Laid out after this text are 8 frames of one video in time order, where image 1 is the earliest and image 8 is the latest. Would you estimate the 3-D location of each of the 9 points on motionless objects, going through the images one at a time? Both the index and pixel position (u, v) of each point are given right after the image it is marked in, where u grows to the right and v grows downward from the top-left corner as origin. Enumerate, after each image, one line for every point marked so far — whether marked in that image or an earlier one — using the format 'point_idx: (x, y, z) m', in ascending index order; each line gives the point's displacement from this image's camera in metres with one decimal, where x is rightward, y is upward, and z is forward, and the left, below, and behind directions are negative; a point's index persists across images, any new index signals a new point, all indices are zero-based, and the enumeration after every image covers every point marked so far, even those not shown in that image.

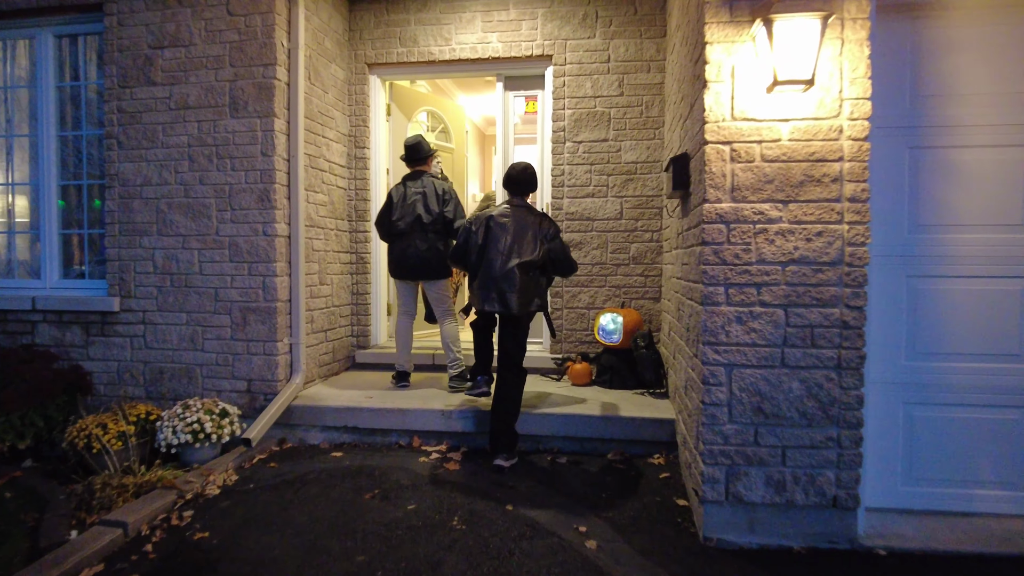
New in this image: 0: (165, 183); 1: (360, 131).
0: (-2.4, +0.7, +4.3) m
1: (-1.3, +1.3, +5.2) m
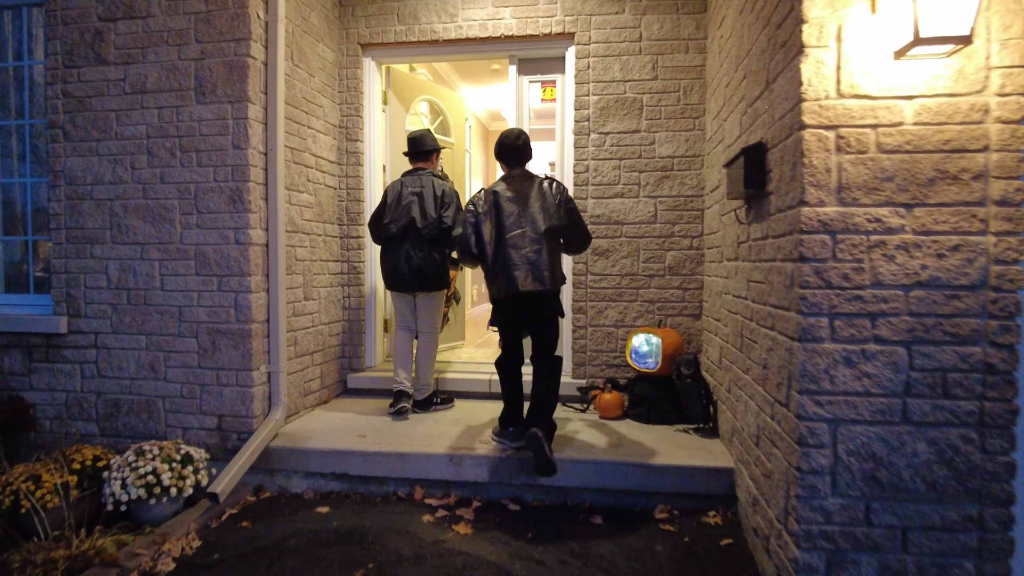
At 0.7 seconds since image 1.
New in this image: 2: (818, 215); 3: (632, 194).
0: (-2.3, +0.6, +3.6) m
1: (-1.2, +1.2, +4.6) m
2: (+1.0, +0.2, +2.0) m
3: (+0.8, +0.7, +4.2) m
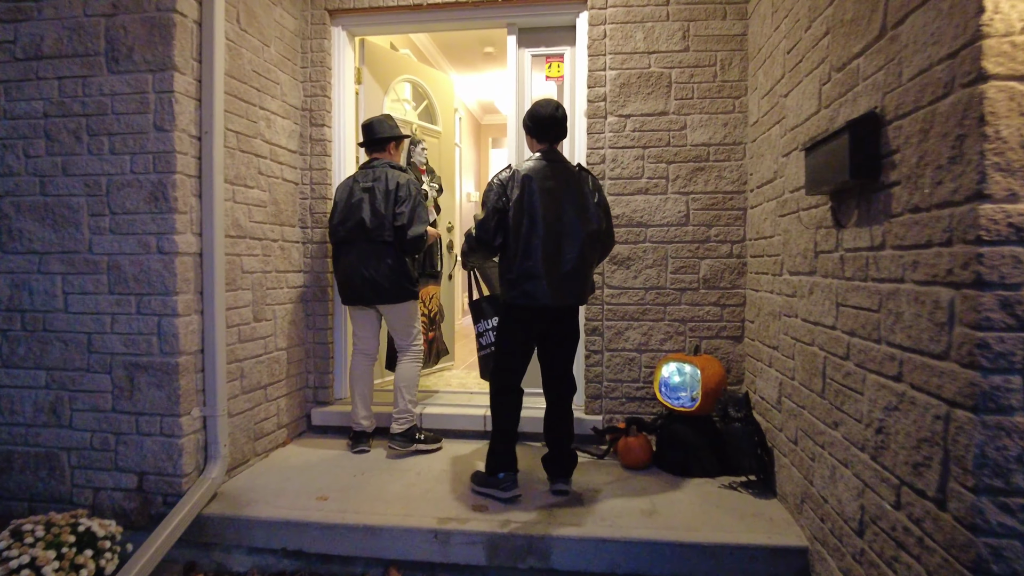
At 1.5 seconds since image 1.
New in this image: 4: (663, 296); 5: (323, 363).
0: (-2.3, +0.5, +2.8) m
1: (-1.2, +1.1, +3.8) m
2: (+1.0, +0.2, +1.3) m
3: (+0.8, +0.6, +3.5) m
4: (+0.9, 0.0, +3.5) m
5: (-1.2, -0.5, +3.8) m
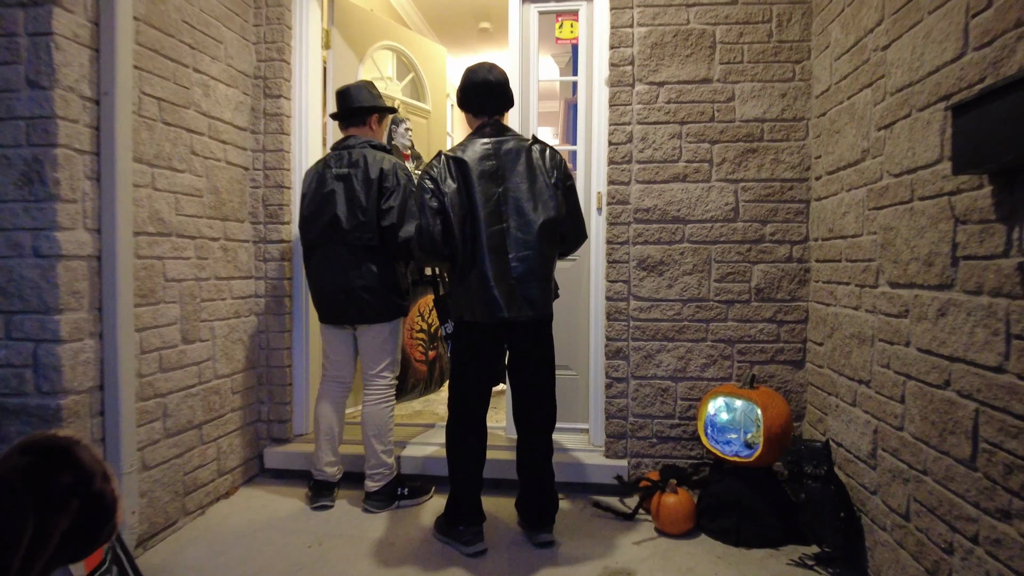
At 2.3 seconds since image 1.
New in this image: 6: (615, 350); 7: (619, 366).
0: (-2.3, +0.5, +2.1) m
1: (-1.2, +1.1, +3.1) m
2: (+1.1, +0.1, +0.6) m
3: (+0.8, +0.5, +2.8) m
4: (+0.9, -0.1, +2.8) m
5: (-1.2, -0.5, +3.1) m
6: (+0.5, -0.3, +2.8) m
7: (+0.5, -0.4, +2.8) m
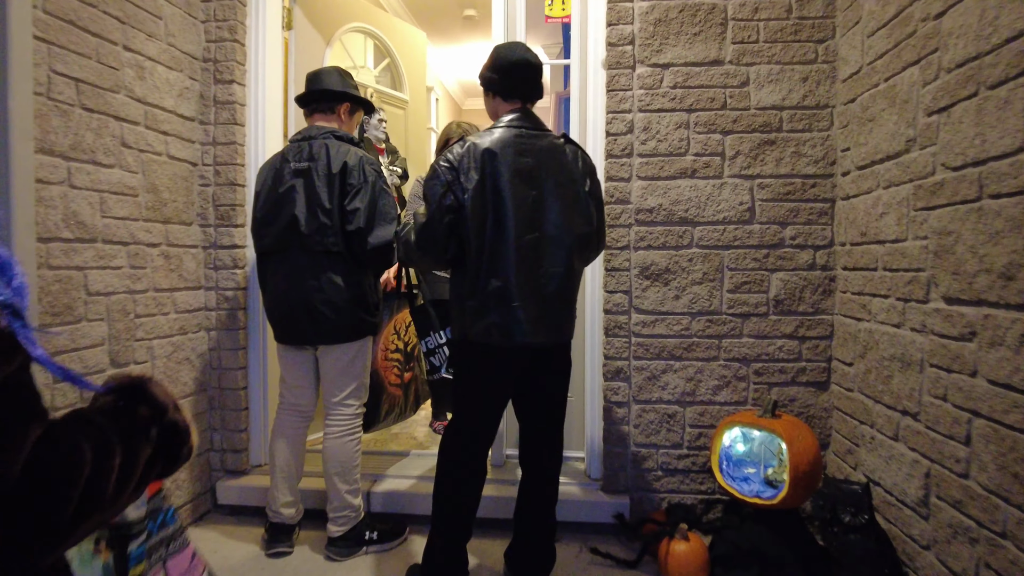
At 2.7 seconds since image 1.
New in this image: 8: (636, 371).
0: (-2.3, +0.4, +1.7) m
1: (-1.2, +1.0, +2.7) m
2: (+1.1, +0.1, +0.3) m
3: (+0.8, +0.5, +2.4) m
4: (+0.8, -0.1, +2.4) m
5: (-1.2, -0.6, +2.7) m
6: (+0.4, -0.3, +2.5) m
7: (+0.4, -0.4, +2.5) m
8: (+0.5, -0.3, +2.5) m
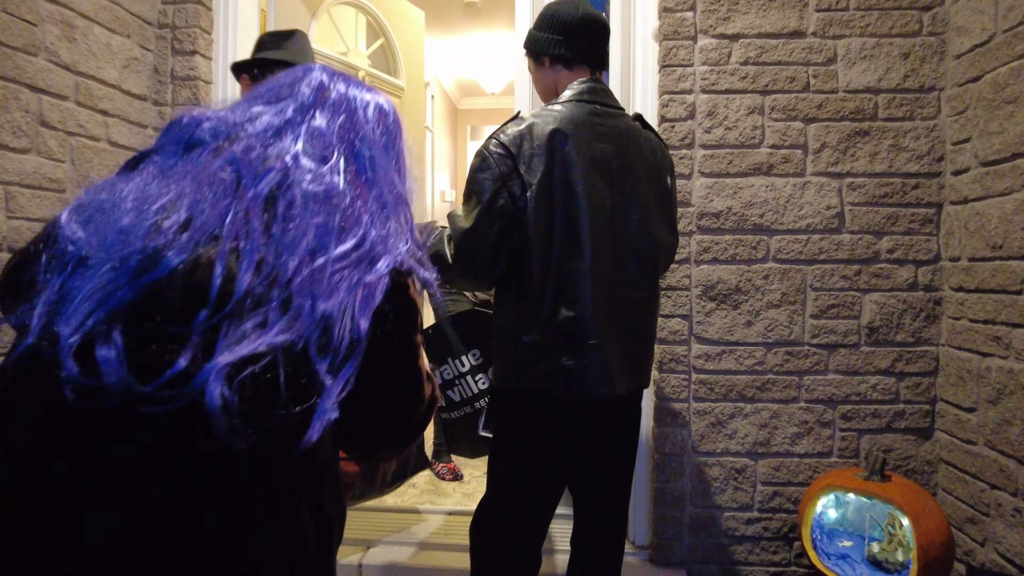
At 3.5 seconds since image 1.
0: (-2.2, +0.4, +1.1) m
1: (-1.2, +1.0, +2.2) m
2: (+1.2, 0.0, -0.2) m
3: (+0.9, +0.4, +2.0) m
4: (+0.9, -0.2, +2.0) m
5: (-1.1, -0.6, +2.2) m
6: (+0.5, -0.4, +2.0) m
7: (+0.5, -0.5, +2.0) m
8: (+0.6, -0.4, +2.0) m
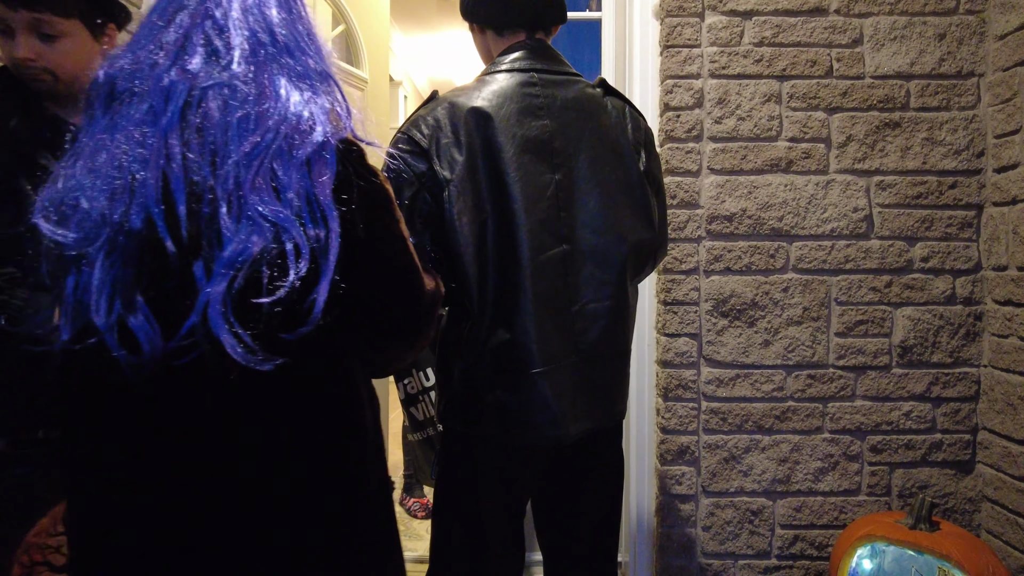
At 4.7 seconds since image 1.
0: (-2.2, +0.3, +0.8) m
1: (-1.2, +0.9, +1.9) m
2: (+1.2, 0.0, -0.4) m
3: (+0.8, +0.3, +1.7) m
4: (+0.9, -0.3, +1.7) m
5: (-1.2, -0.7, +1.9) m
6: (+0.5, -0.4, +1.7) m
7: (+0.5, -0.5, +1.7) m
8: (+0.5, -0.4, +1.7) m
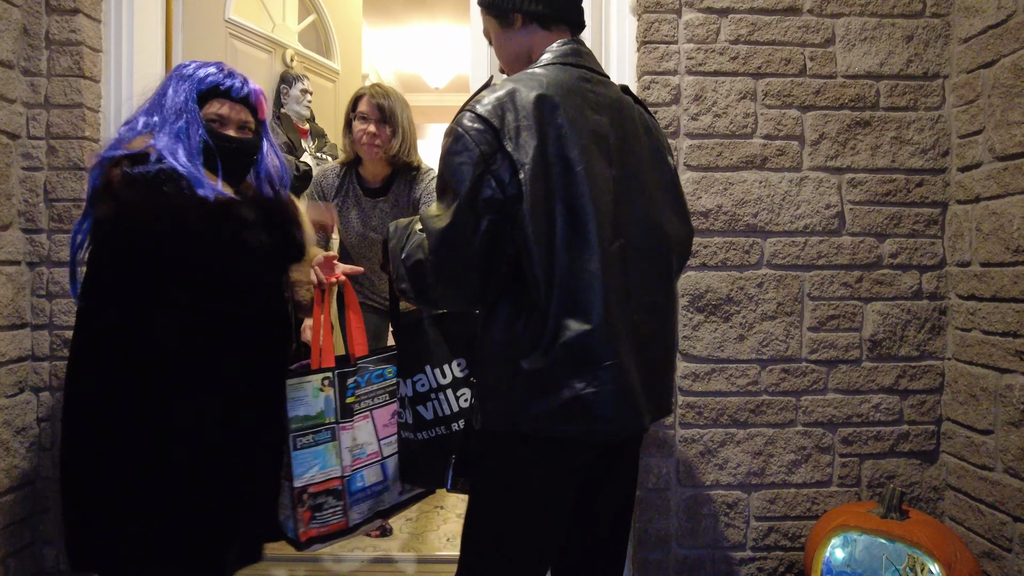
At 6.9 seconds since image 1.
0: (-2.2, +0.3, +0.6) m
1: (-1.3, +0.9, +1.8) m
2: (+1.3, 0.0, -0.4) m
3: (+0.8, +0.4, +1.7) m
4: (+0.8, -0.2, +1.7) m
5: (-1.3, -0.7, +1.8) m
6: (+0.4, -0.4, +1.7) m
7: (+0.4, -0.5, +1.7) m
8: (+0.5, -0.4, +1.7) m
